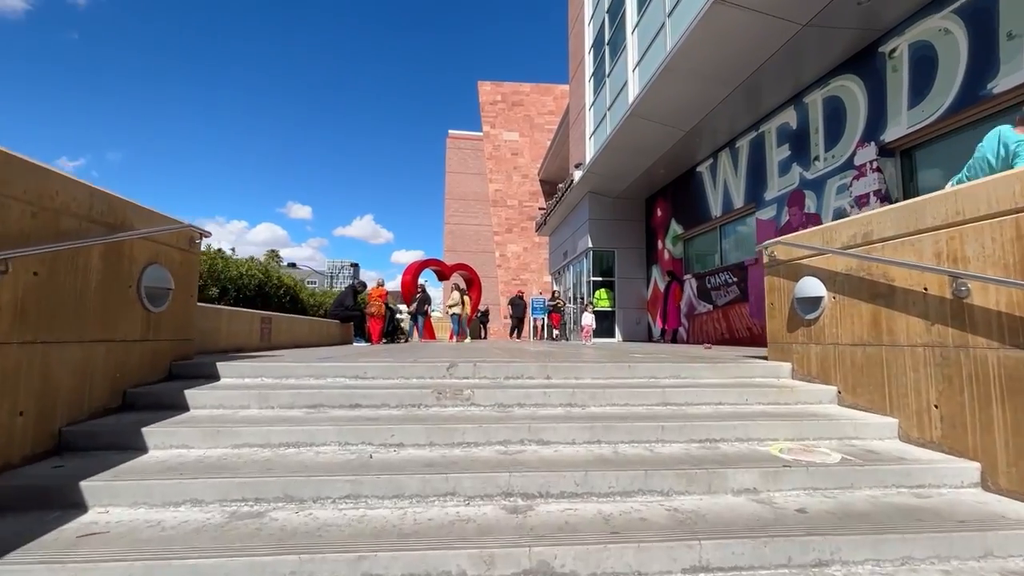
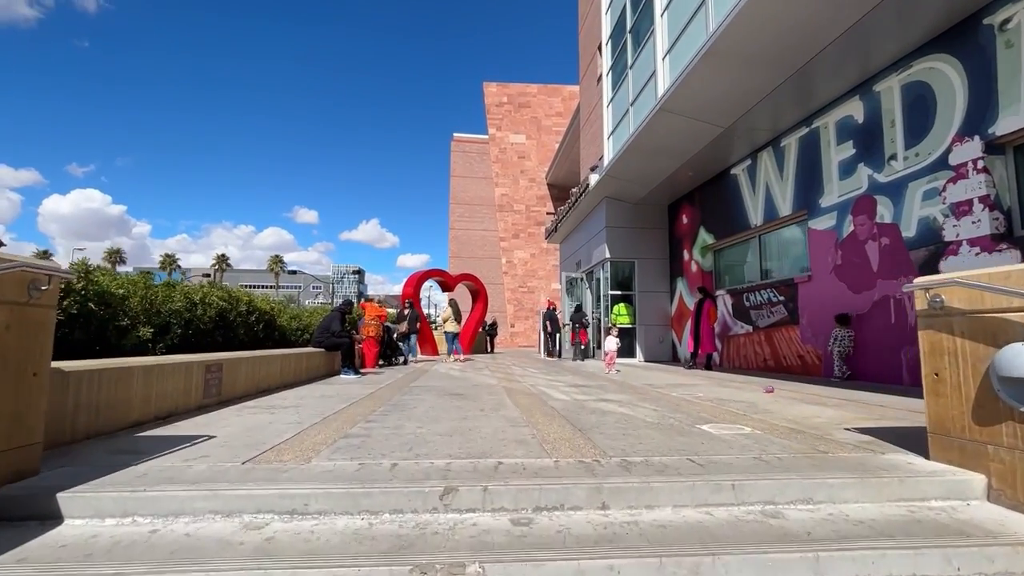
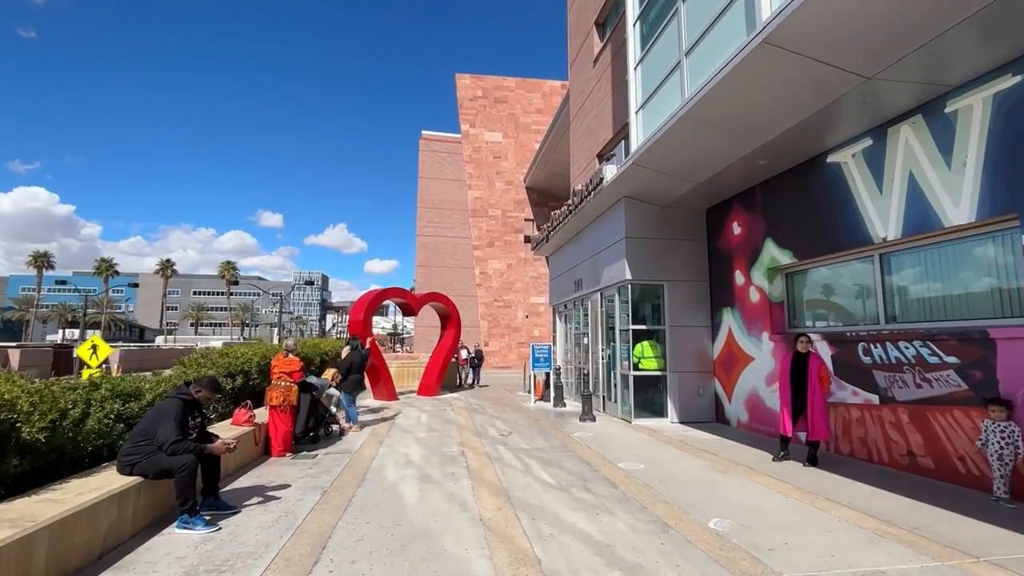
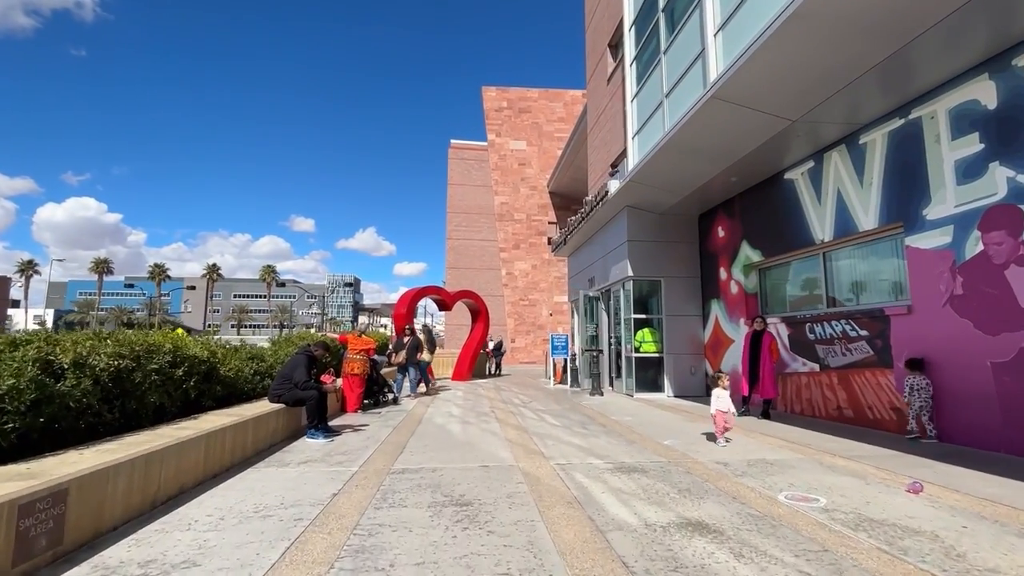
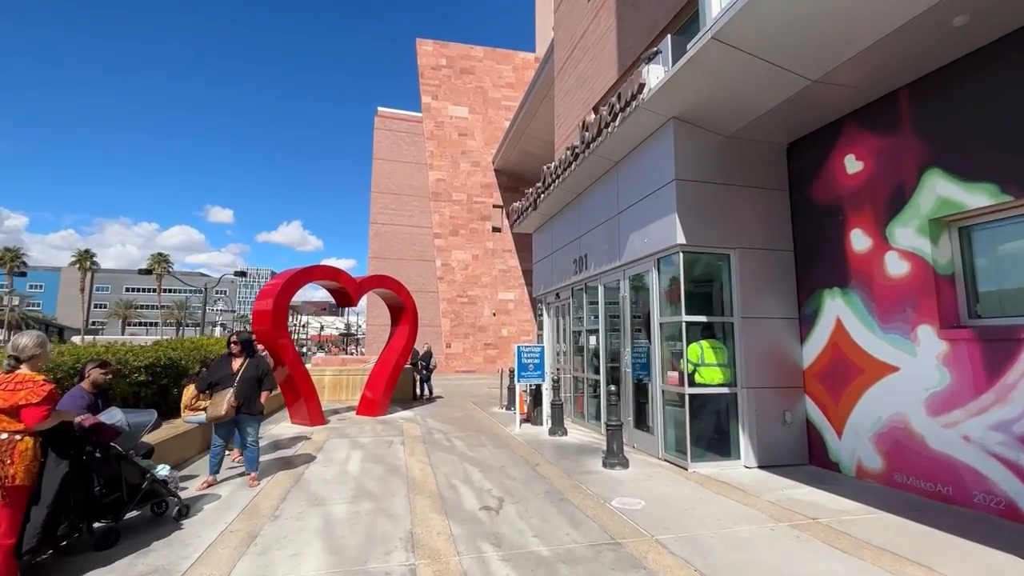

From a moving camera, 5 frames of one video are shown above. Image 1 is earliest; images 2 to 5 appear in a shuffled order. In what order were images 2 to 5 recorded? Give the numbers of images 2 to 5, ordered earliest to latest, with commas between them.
2, 4, 3, 5
